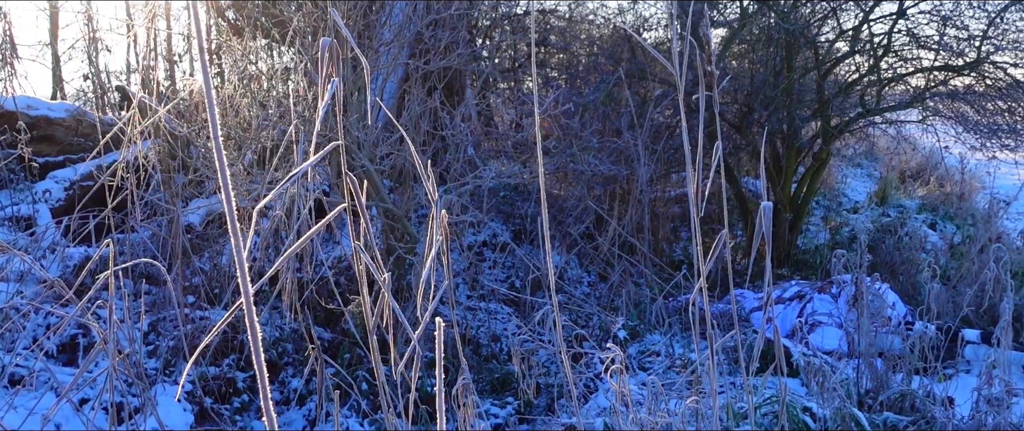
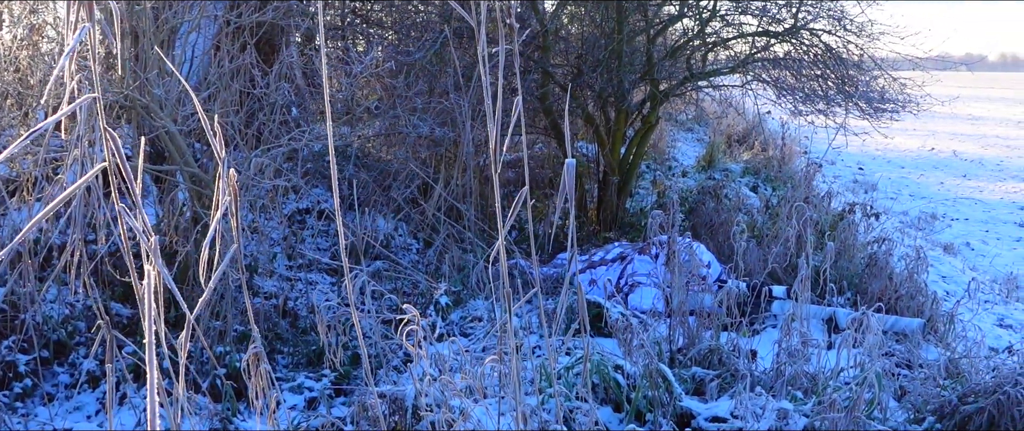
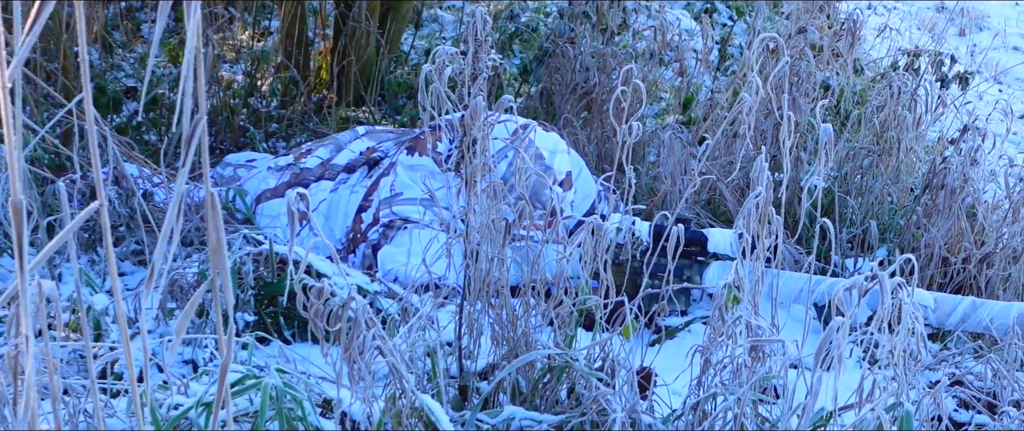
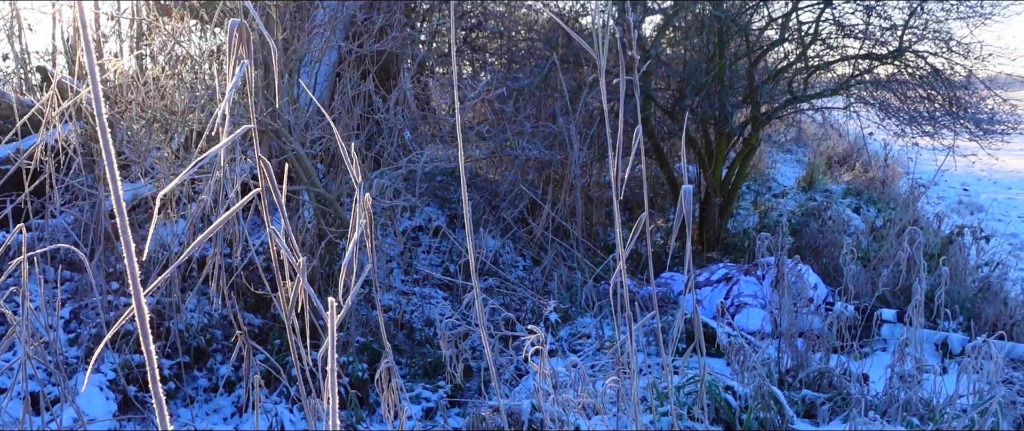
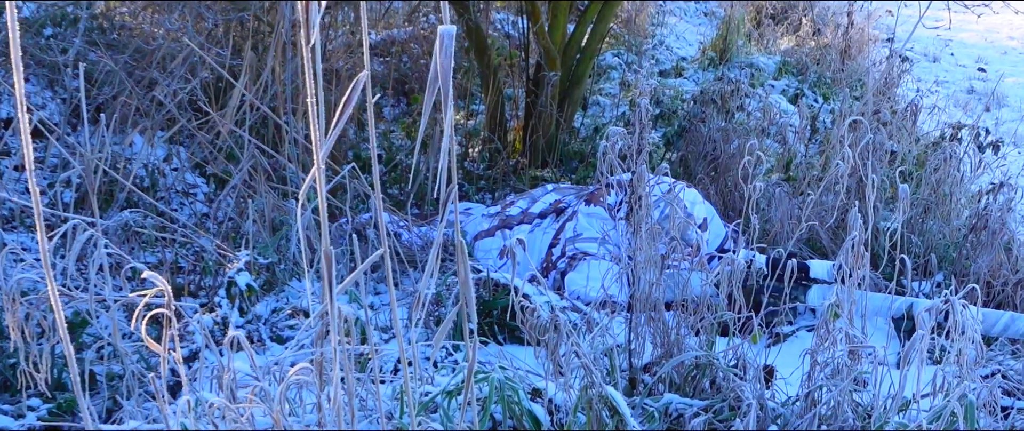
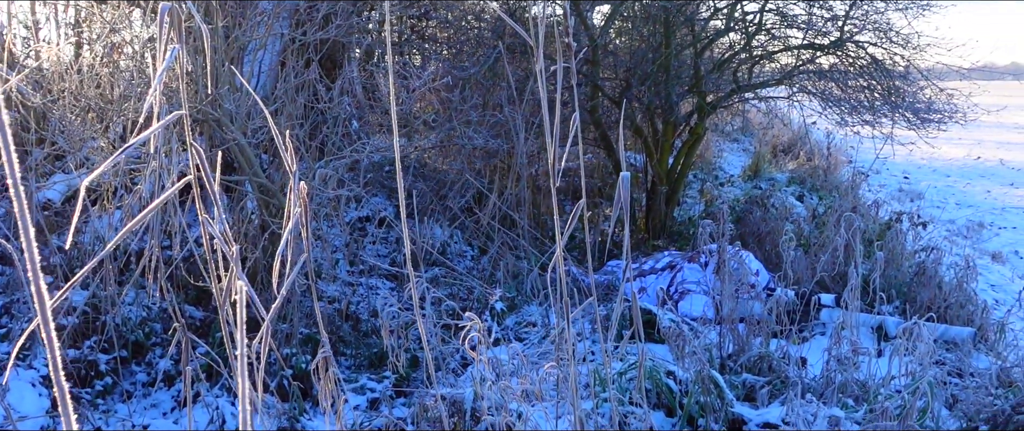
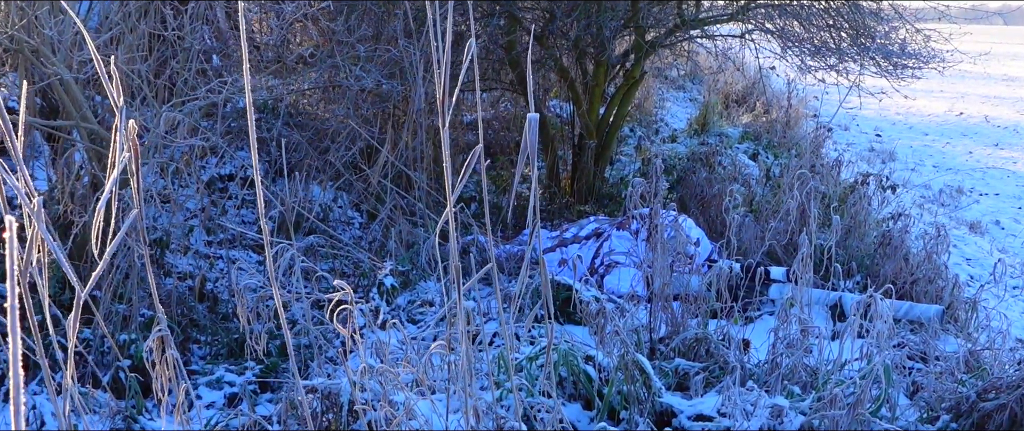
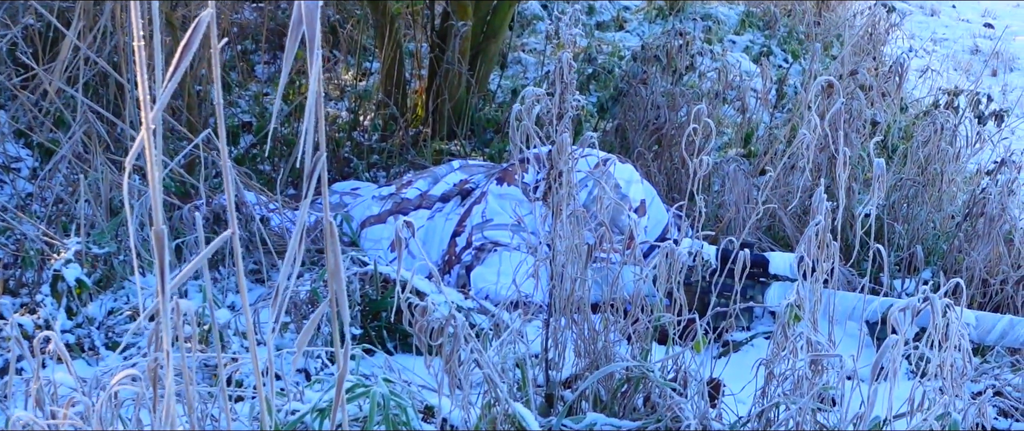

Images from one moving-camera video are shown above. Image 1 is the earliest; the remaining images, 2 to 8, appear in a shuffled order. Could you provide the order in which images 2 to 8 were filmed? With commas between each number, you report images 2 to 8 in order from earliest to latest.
4, 6, 2, 7, 5, 8, 3
